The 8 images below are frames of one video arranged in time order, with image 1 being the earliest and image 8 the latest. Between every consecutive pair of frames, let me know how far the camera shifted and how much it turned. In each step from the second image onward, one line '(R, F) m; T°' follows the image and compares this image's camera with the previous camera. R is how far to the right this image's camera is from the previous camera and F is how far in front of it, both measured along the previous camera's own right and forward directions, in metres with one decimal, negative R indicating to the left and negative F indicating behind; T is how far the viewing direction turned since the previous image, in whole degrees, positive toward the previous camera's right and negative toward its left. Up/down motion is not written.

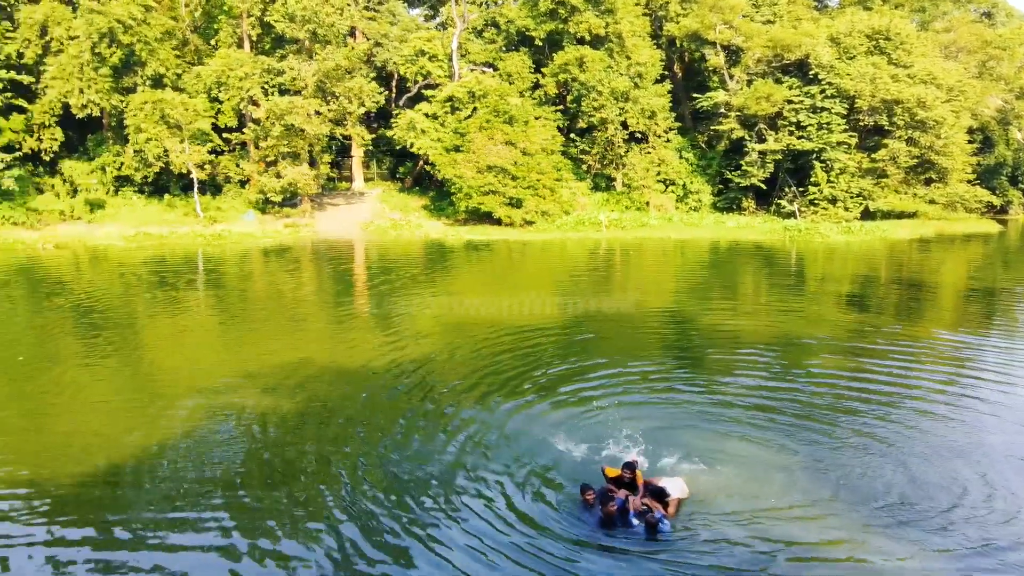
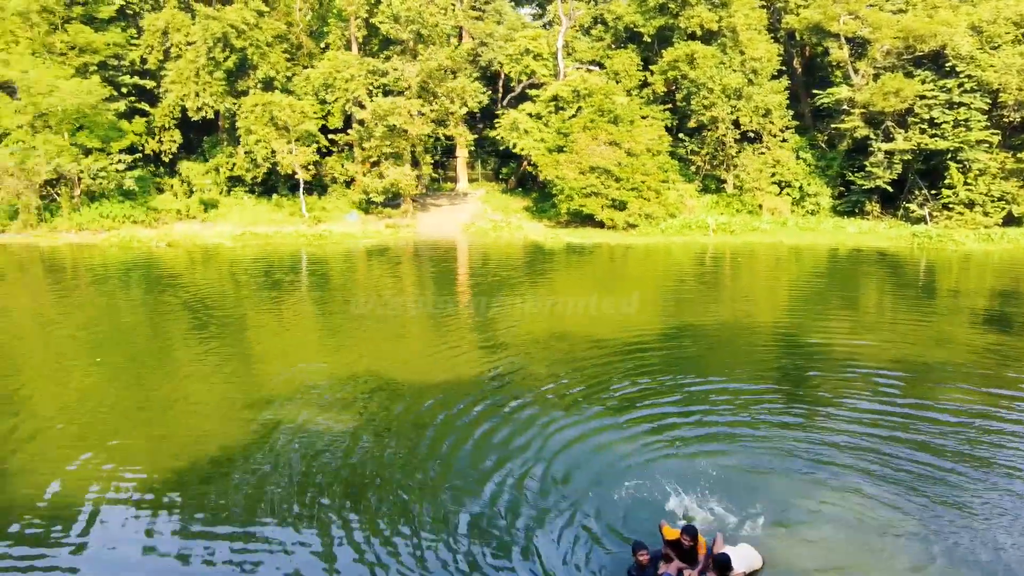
(-0.6, +0.8) m; -7°
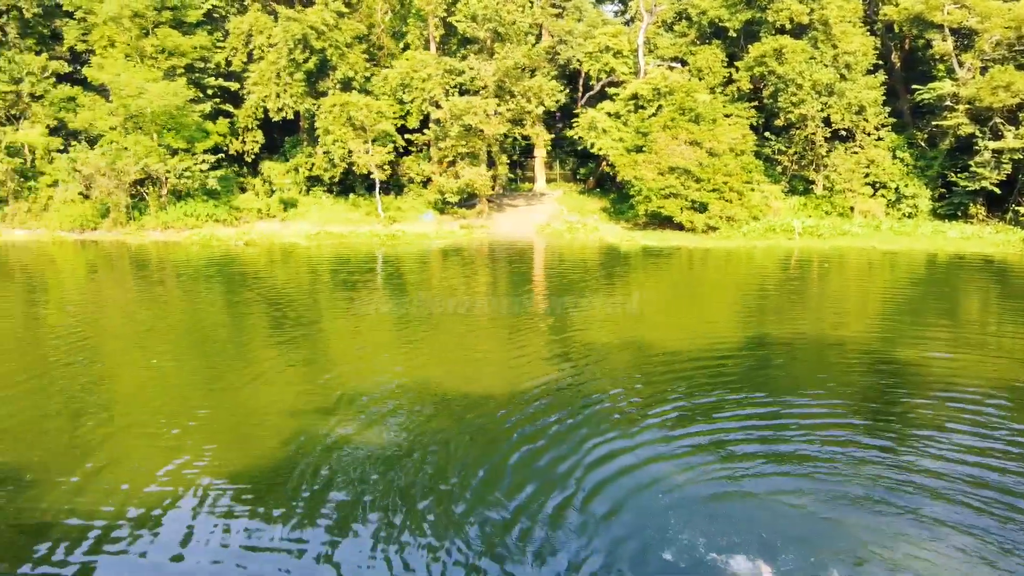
(-0.3, +0.6) m; -5°
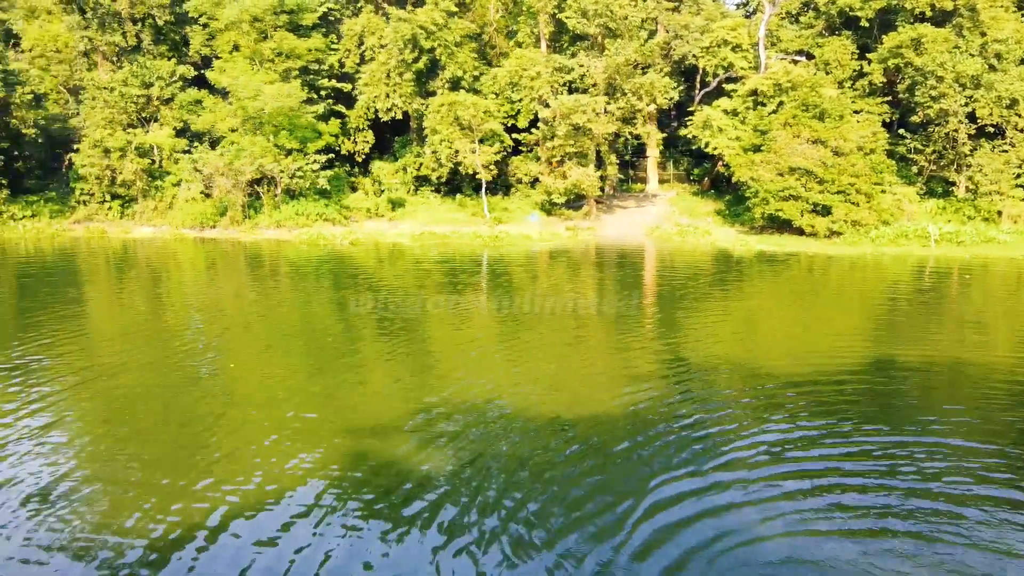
(-0.3, +0.7) m; -8°
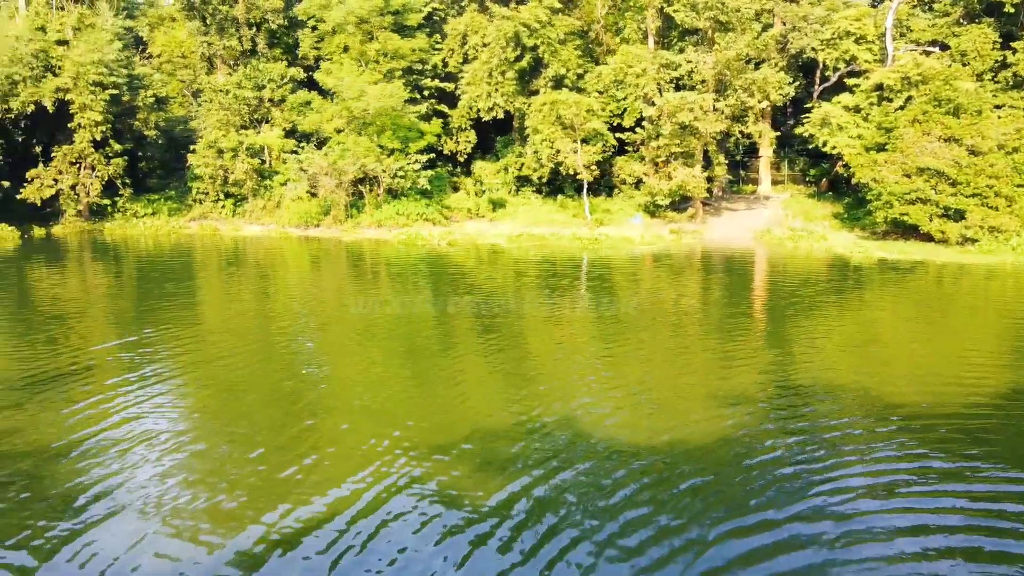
(-0.2, +0.6) m; -7°
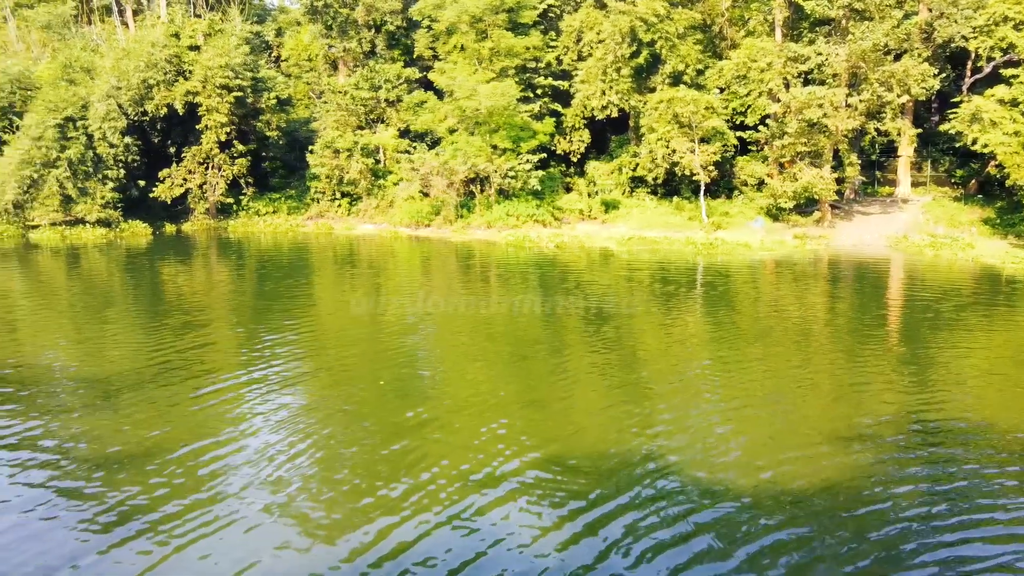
(-0.1, +0.6) m; -8°
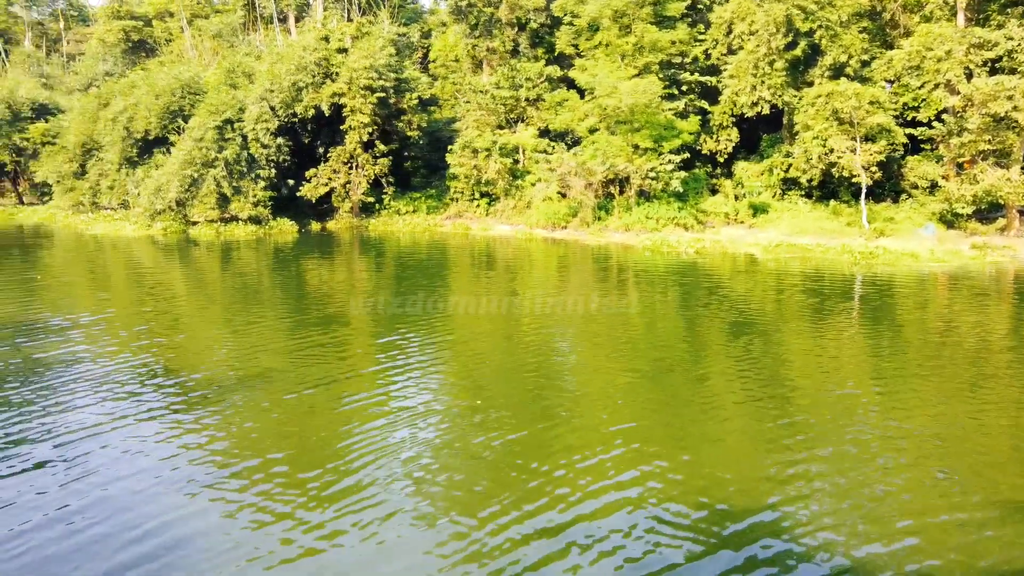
(0.0, +0.6) m; -10°
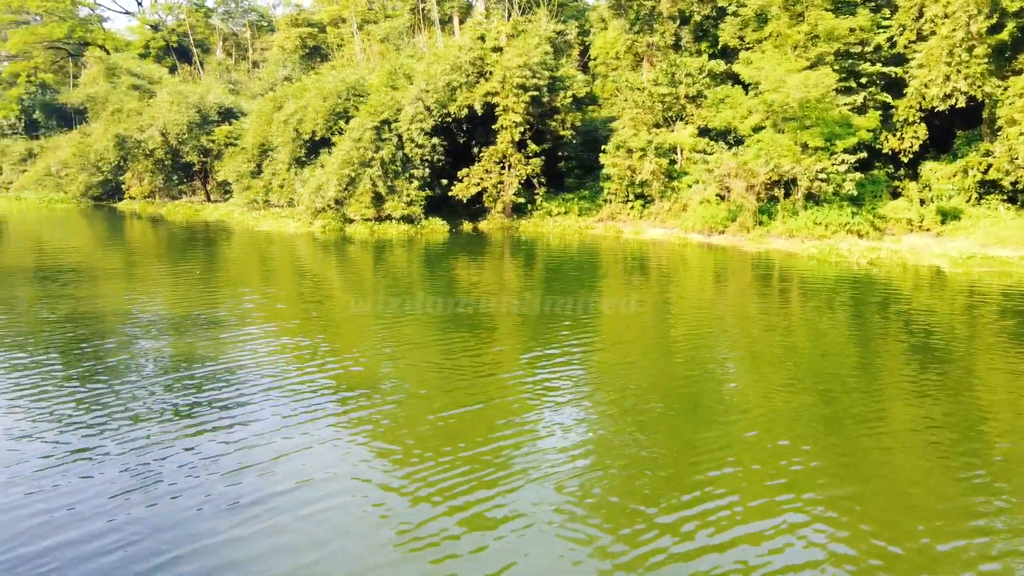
(+0.1, +0.5) m; -12°
